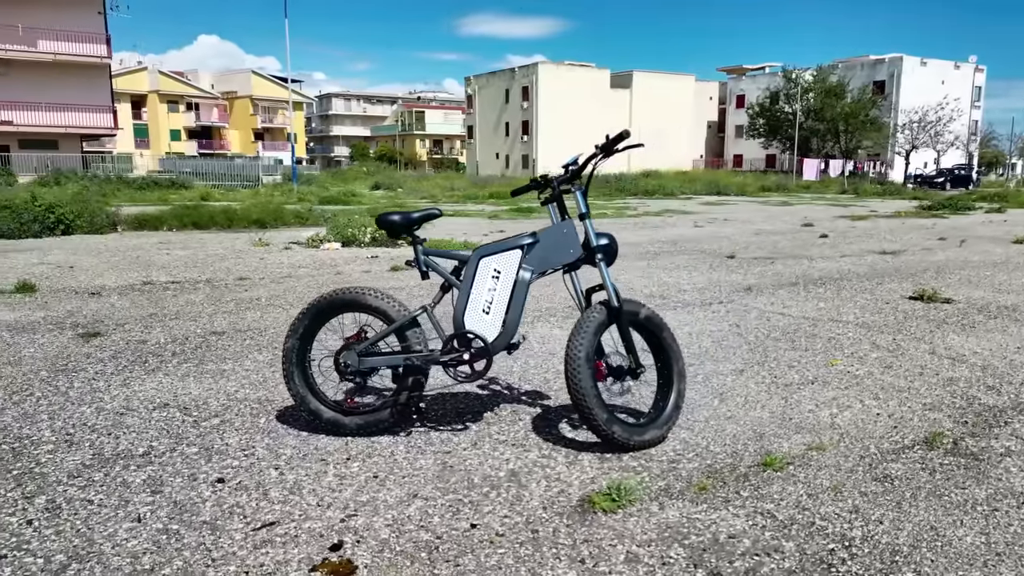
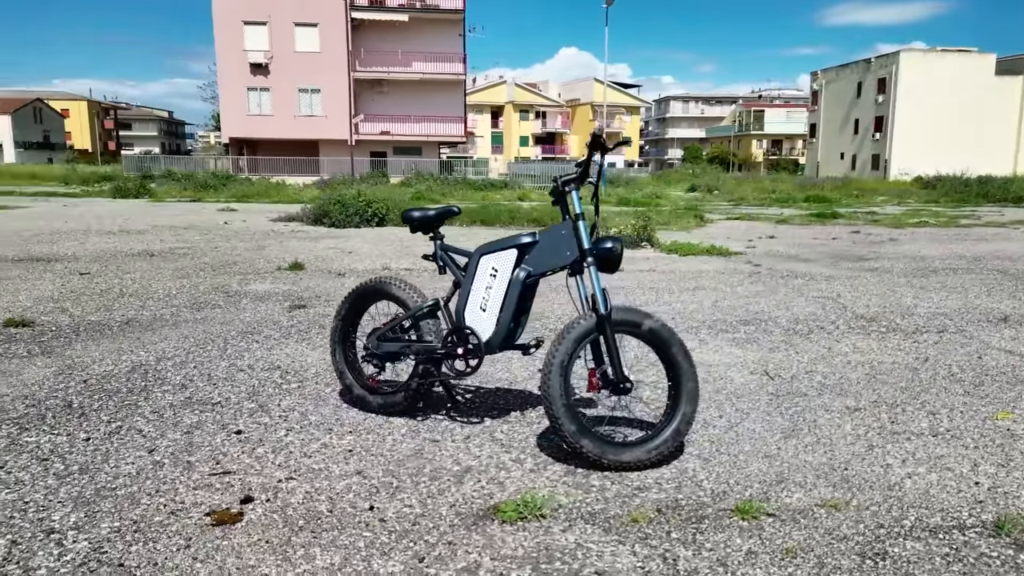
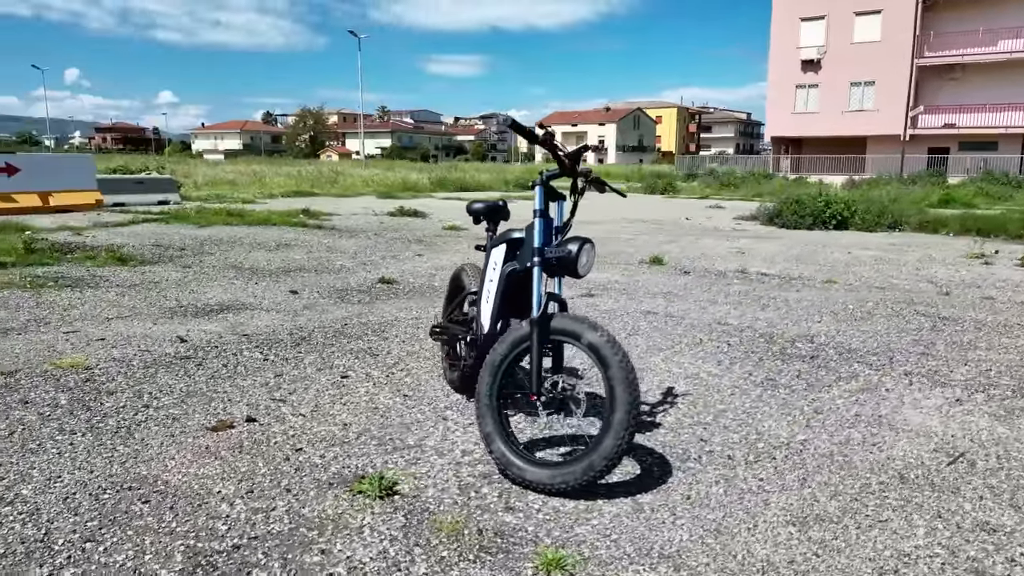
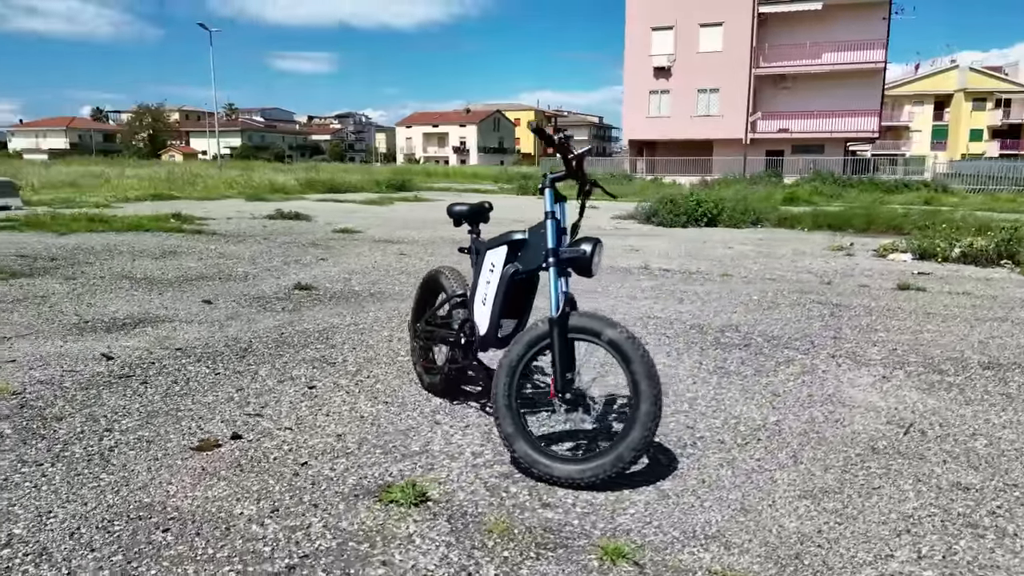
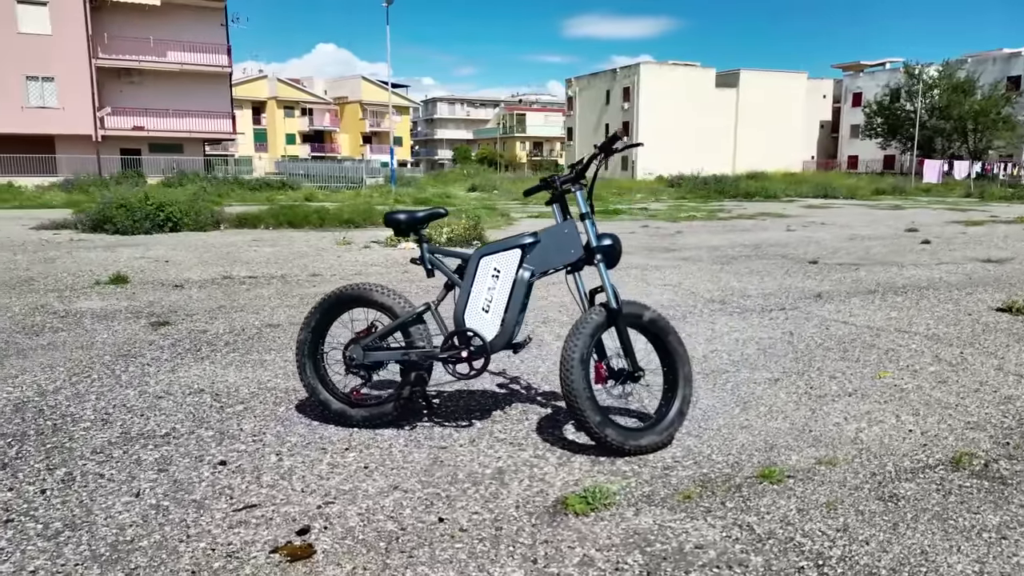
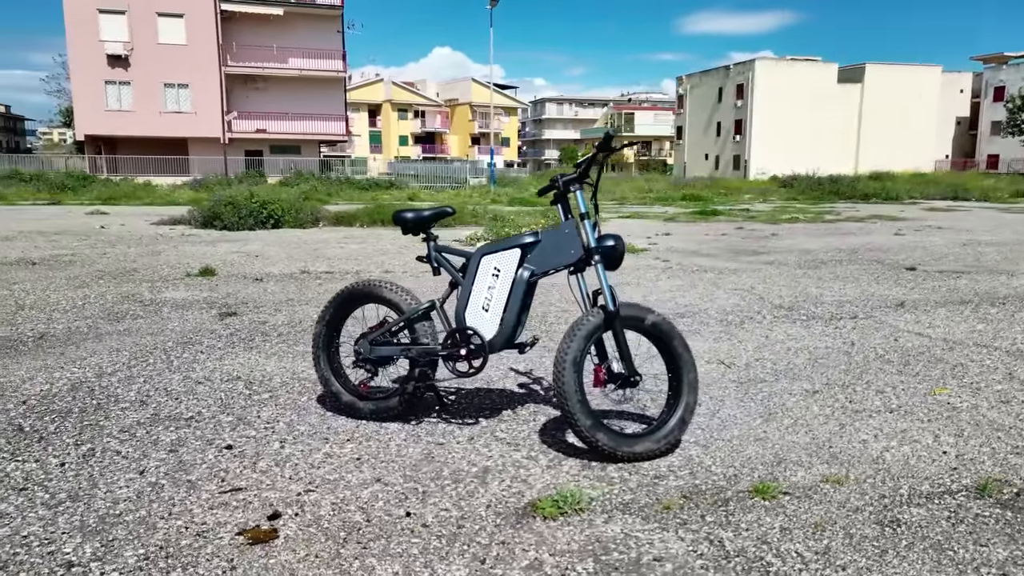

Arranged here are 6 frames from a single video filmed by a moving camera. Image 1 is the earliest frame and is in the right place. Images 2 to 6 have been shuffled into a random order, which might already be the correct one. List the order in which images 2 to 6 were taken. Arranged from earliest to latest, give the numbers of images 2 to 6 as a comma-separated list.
5, 6, 2, 4, 3
